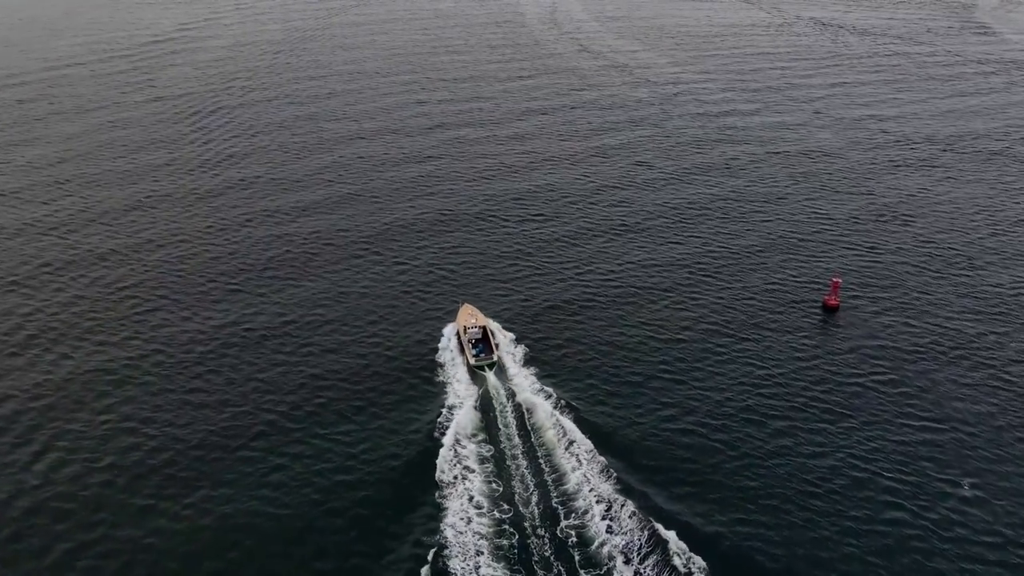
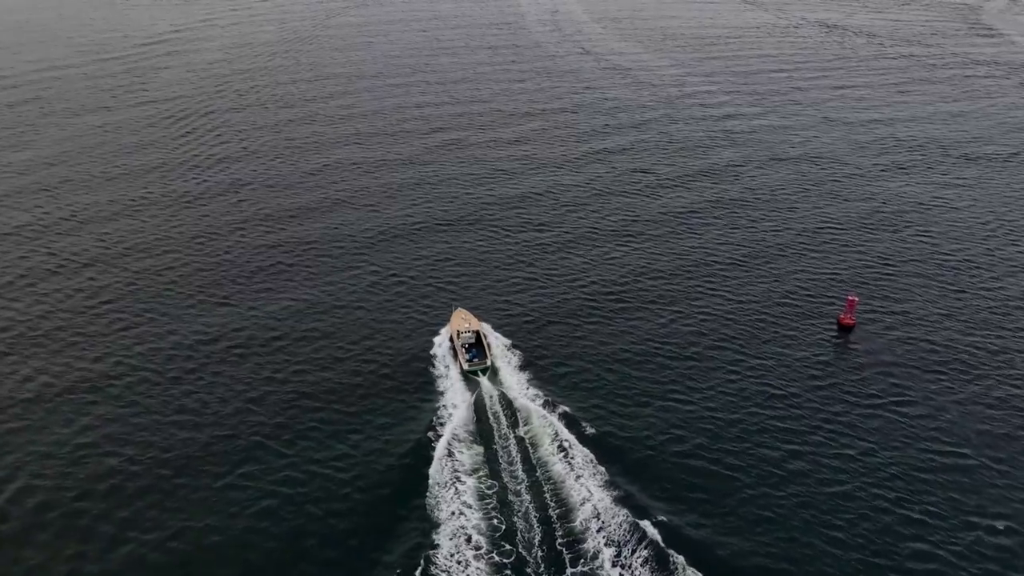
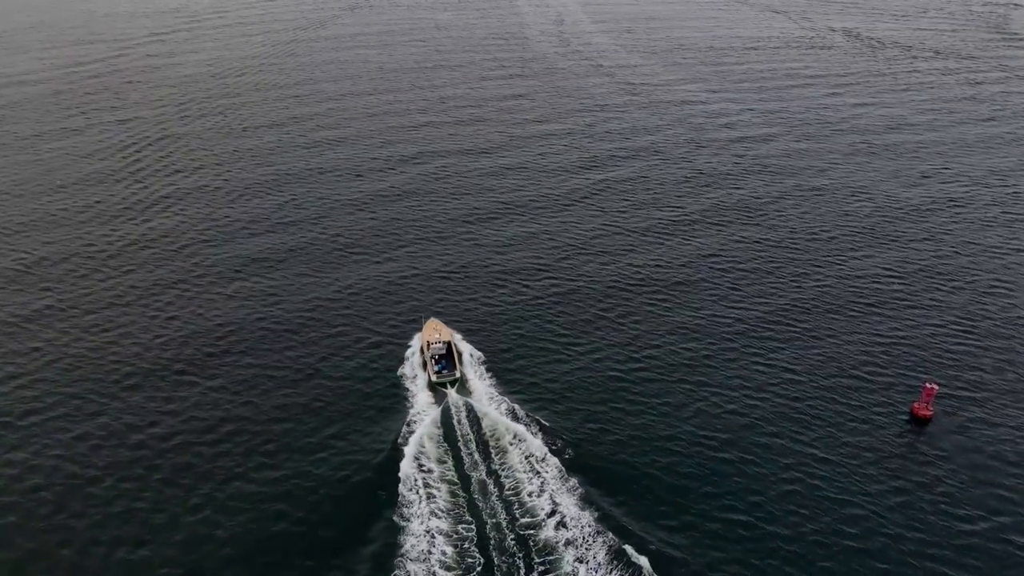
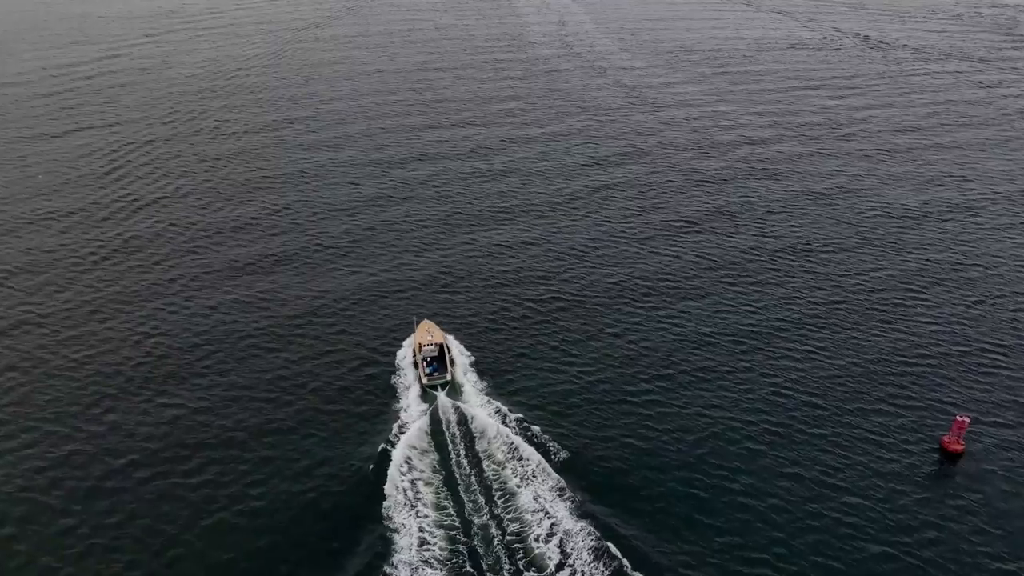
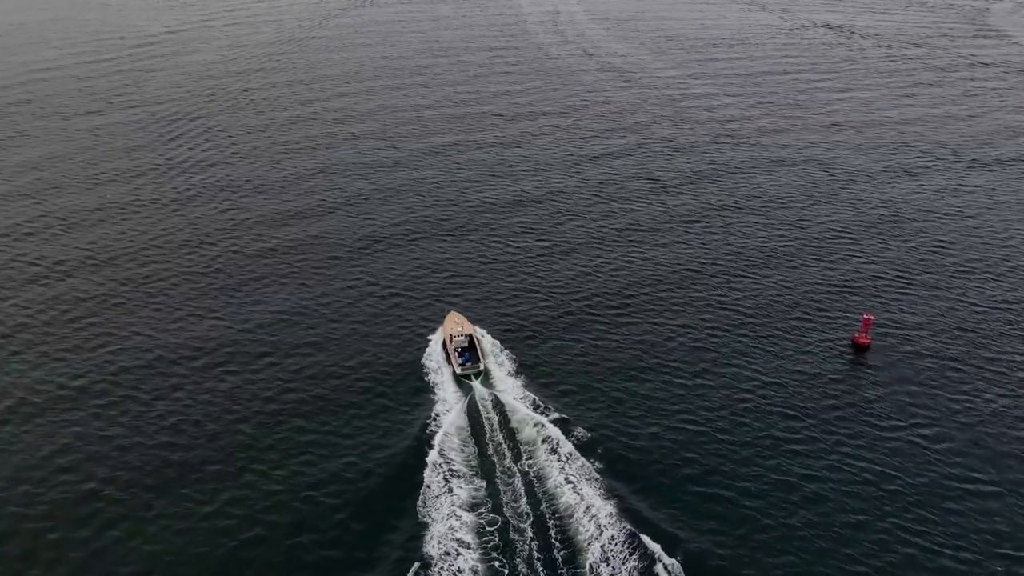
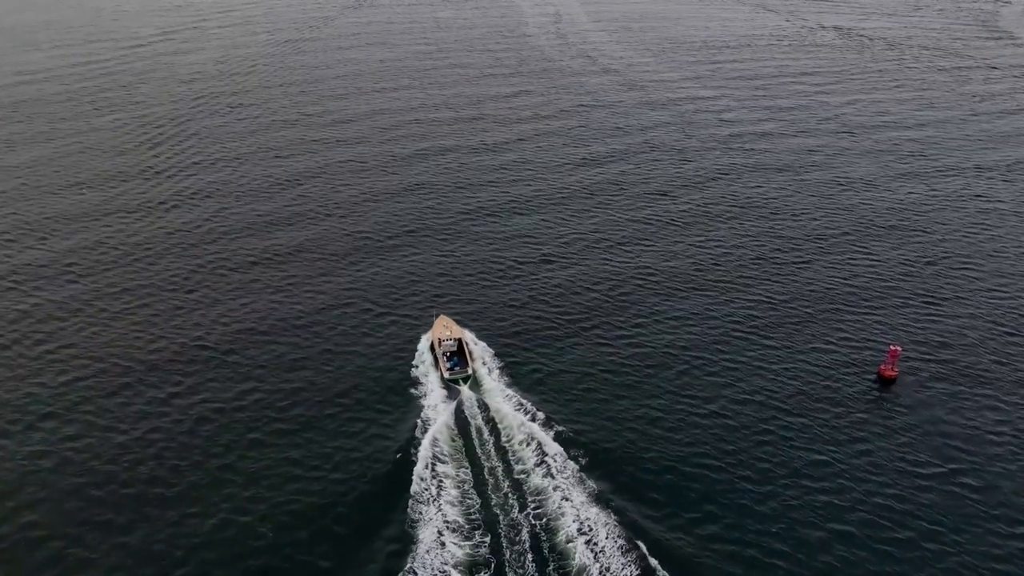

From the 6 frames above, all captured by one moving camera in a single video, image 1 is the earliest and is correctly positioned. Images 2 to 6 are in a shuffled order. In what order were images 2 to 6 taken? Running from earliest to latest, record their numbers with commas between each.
2, 5, 6, 3, 4
